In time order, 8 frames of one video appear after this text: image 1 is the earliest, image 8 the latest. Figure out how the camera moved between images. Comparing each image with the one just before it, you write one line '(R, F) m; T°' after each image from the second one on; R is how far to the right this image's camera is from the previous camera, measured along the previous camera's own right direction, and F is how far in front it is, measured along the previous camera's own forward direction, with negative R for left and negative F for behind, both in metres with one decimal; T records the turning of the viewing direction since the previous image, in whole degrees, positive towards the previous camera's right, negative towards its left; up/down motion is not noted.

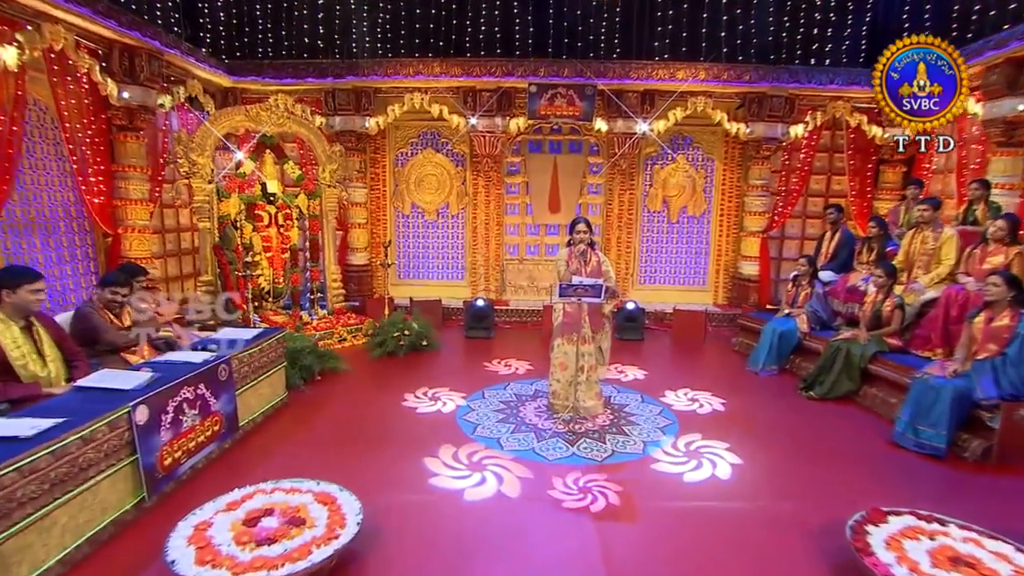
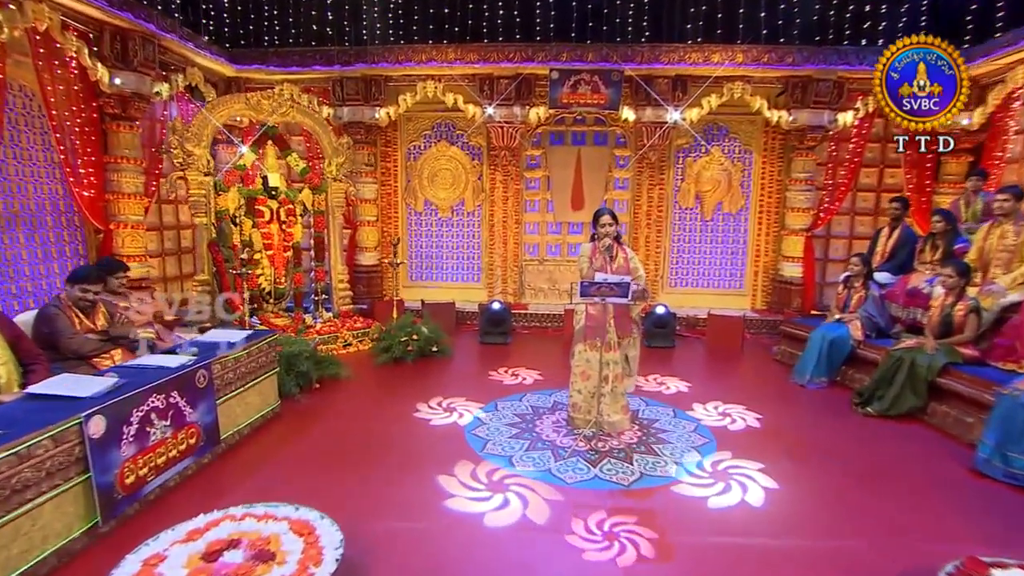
(+0.1, +0.7) m; -2°
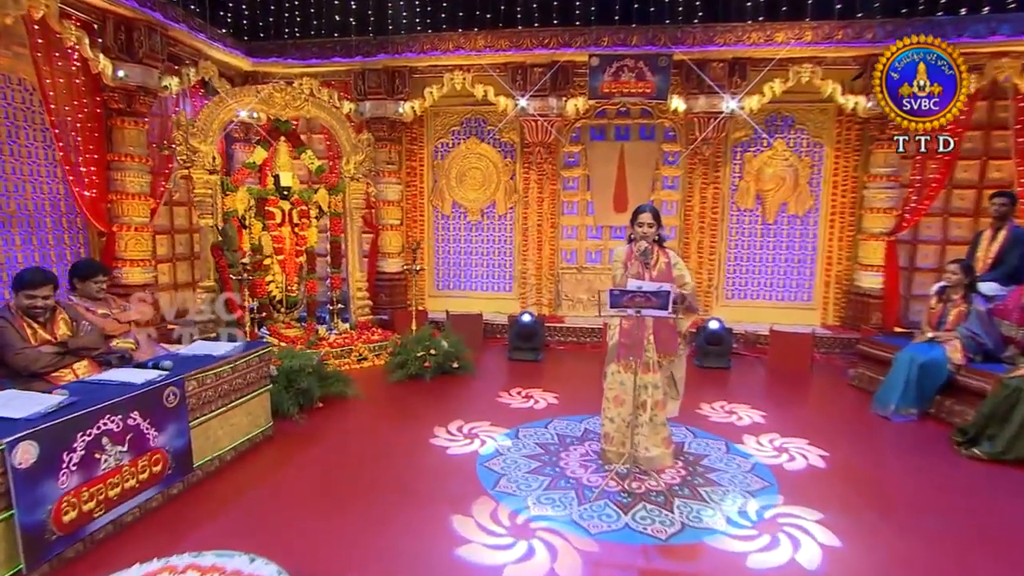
(+0.3, +0.9) m; -5°
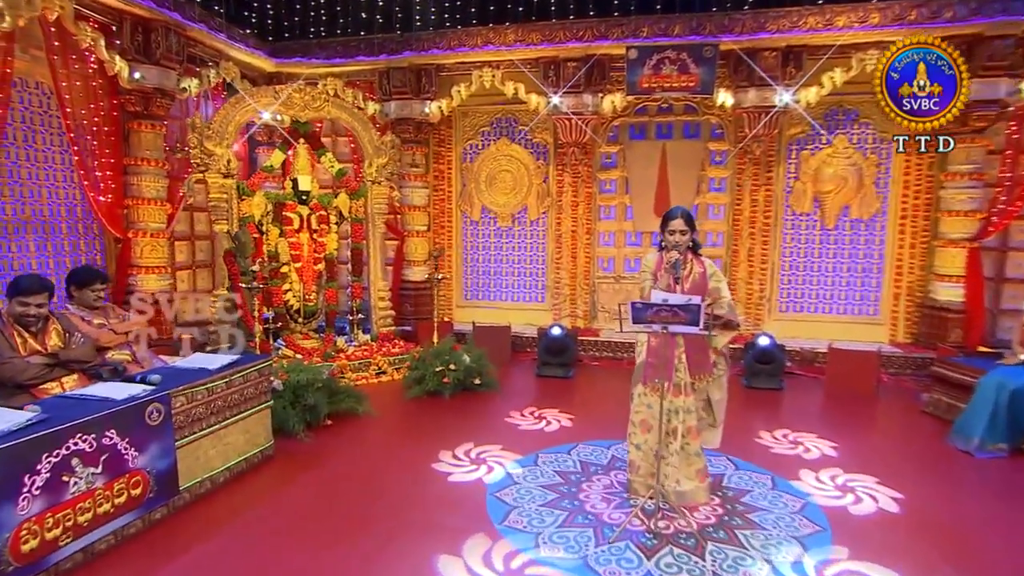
(+0.3, +0.6) m; -5°
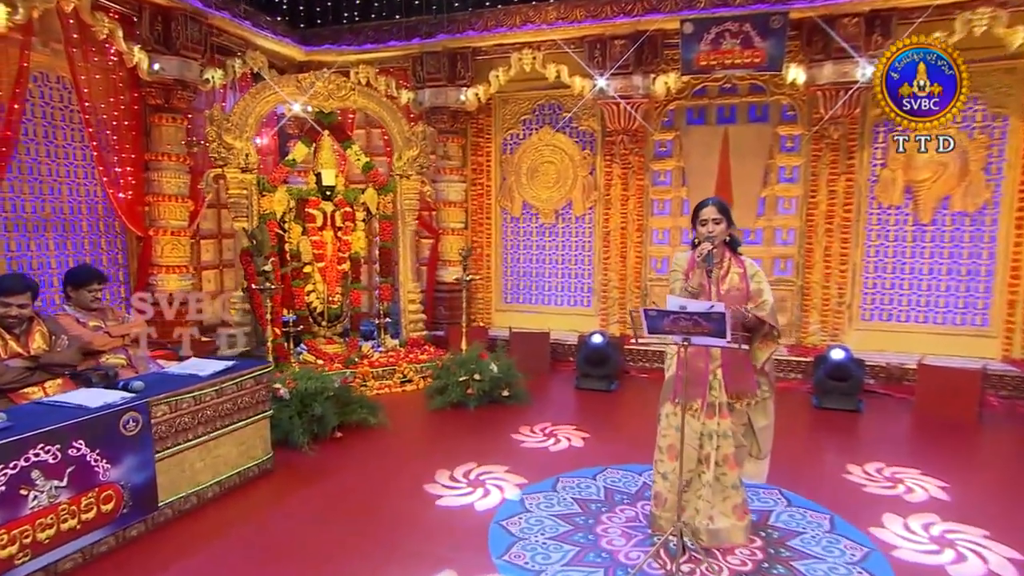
(+0.4, +0.7) m; -7°
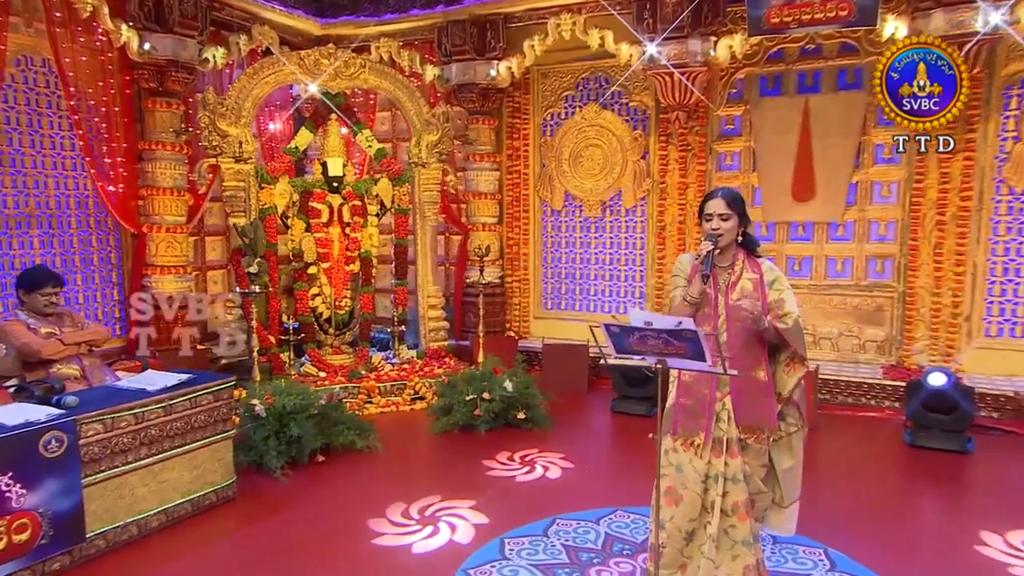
(+0.5, +1.0) m; -7°
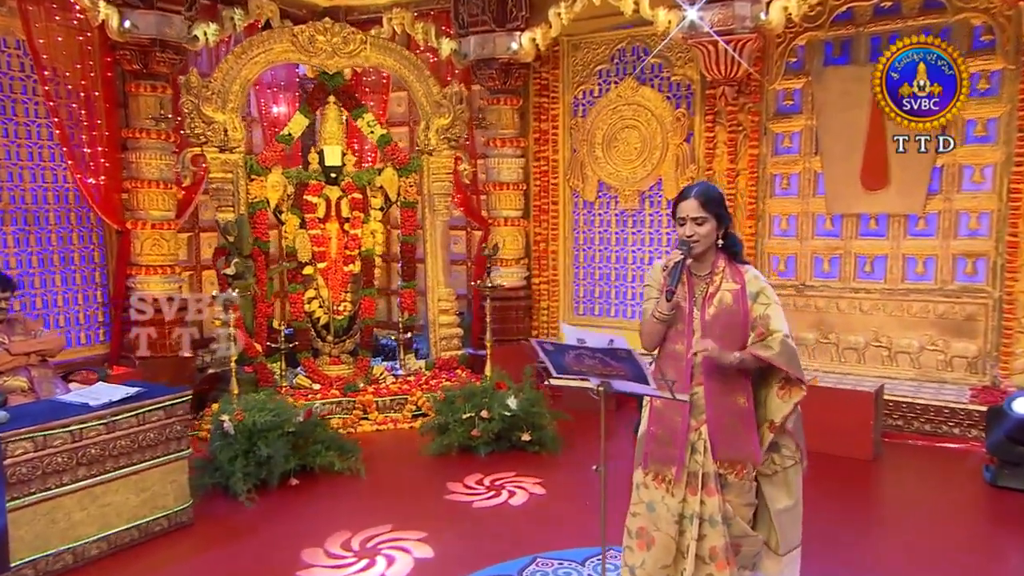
(+0.2, +0.7) m; -4°
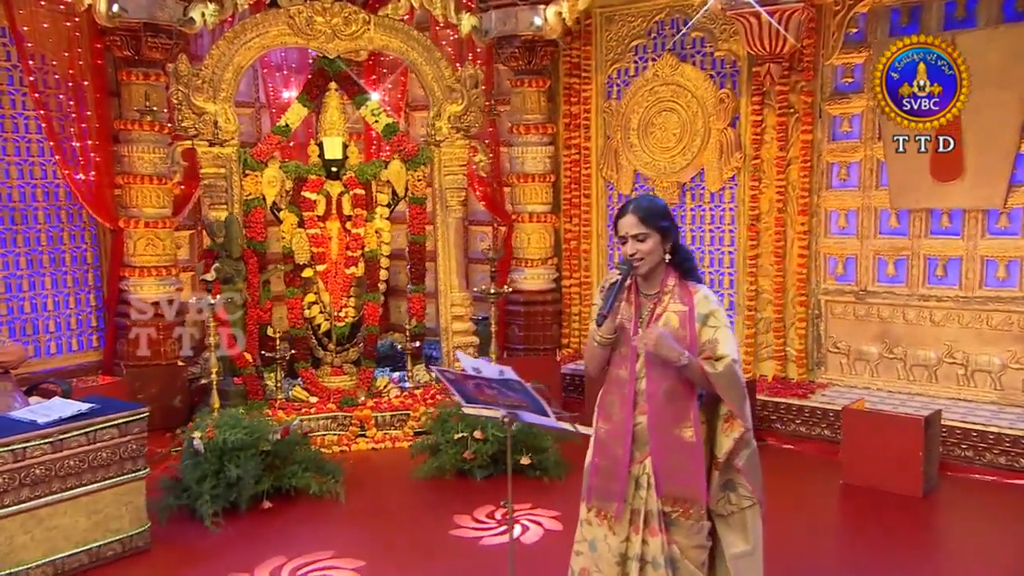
(+0.2, +0.5) m; -4°
